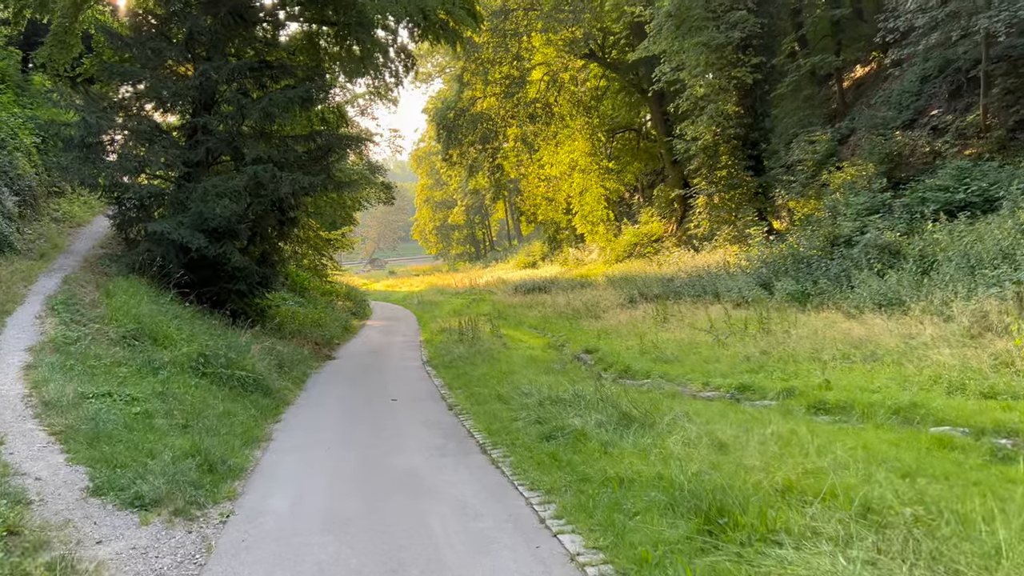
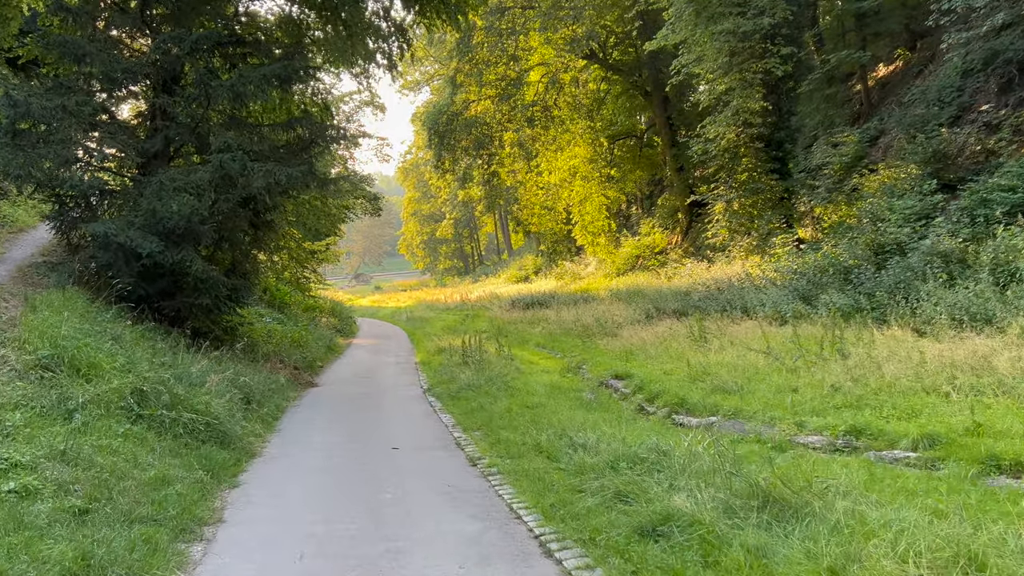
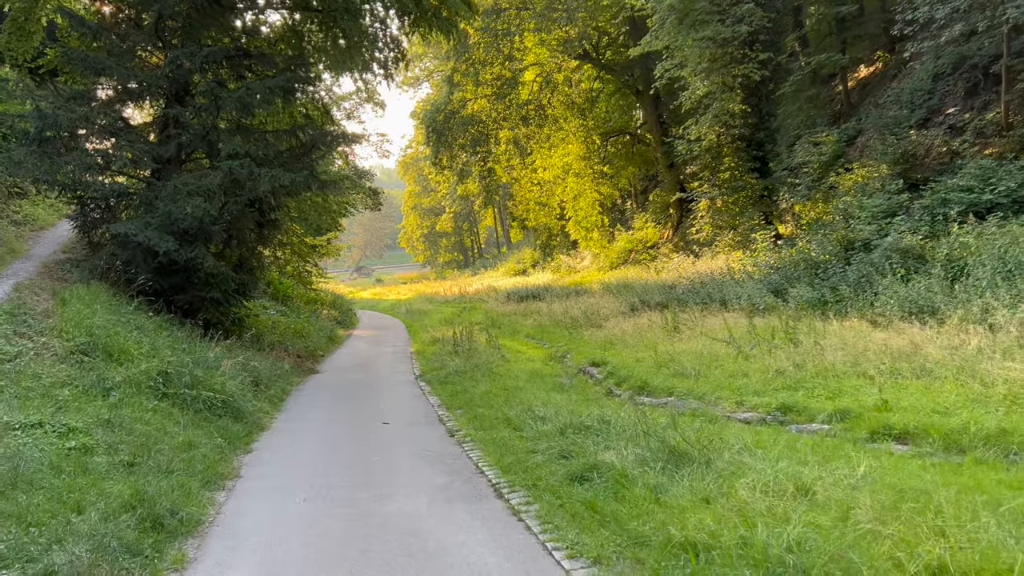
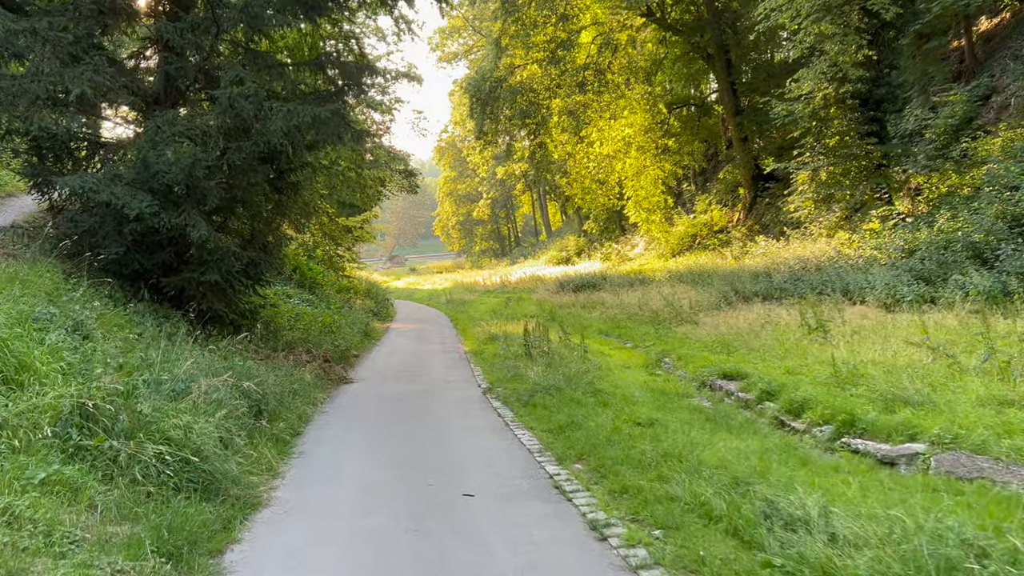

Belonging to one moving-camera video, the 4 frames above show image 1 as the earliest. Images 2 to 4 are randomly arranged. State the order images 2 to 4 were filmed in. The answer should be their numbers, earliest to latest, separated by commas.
3, 2, 4
